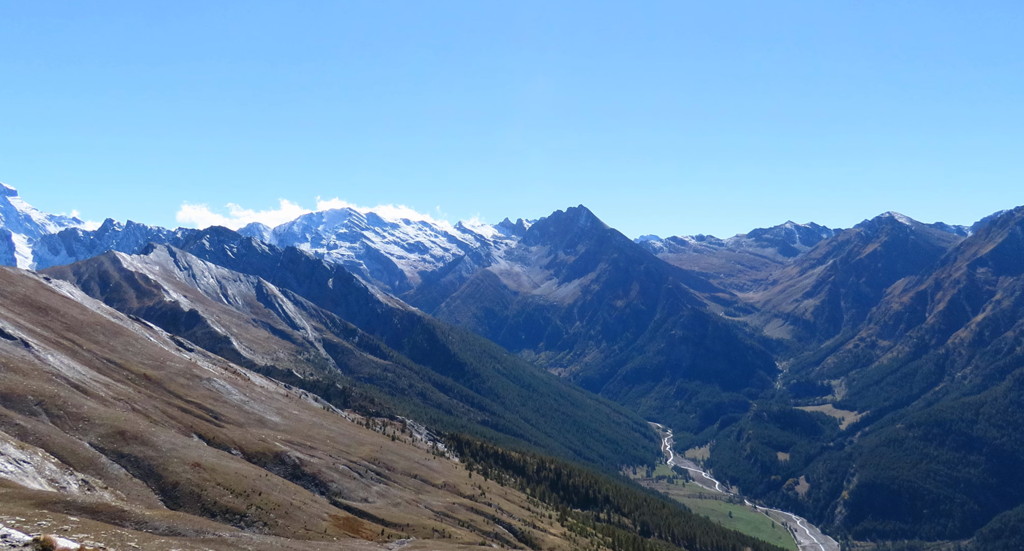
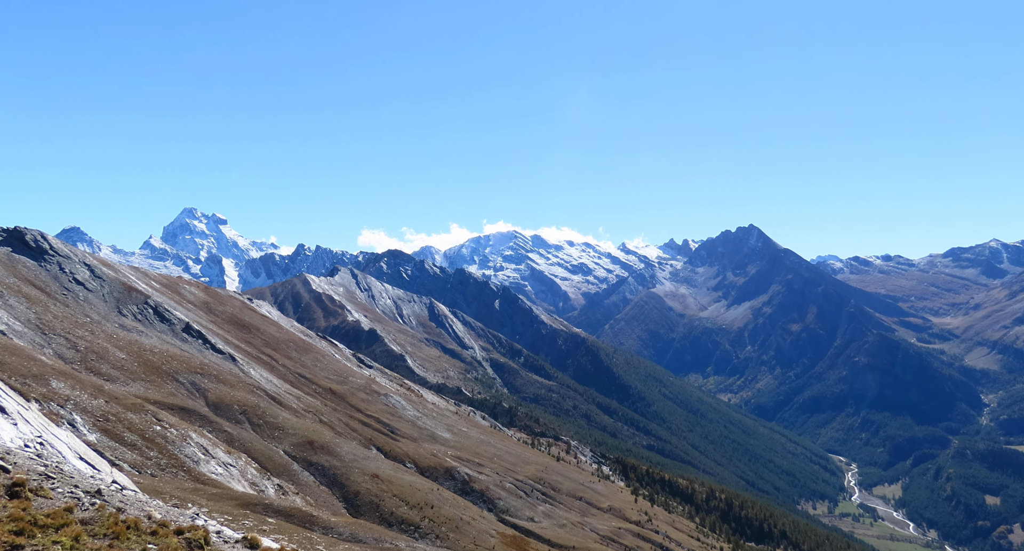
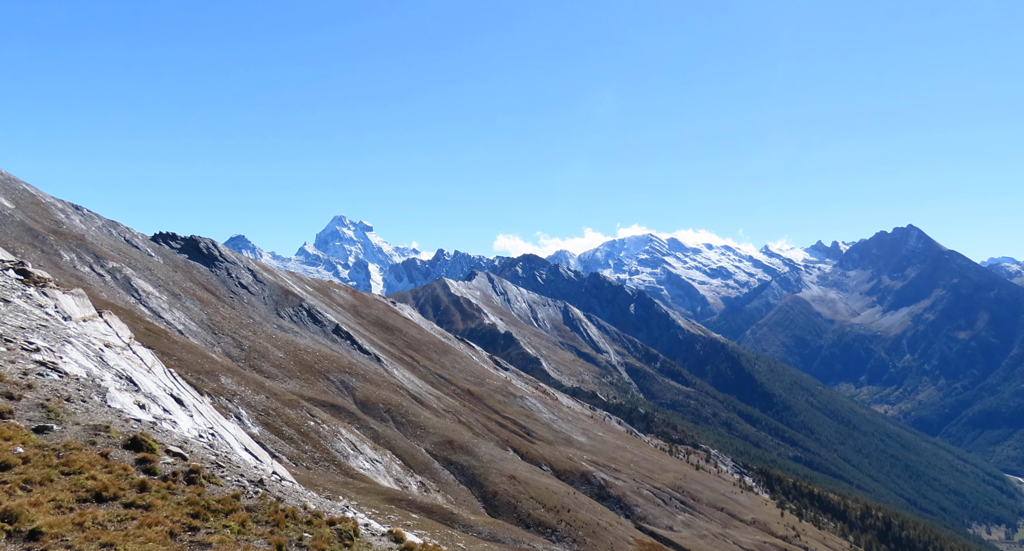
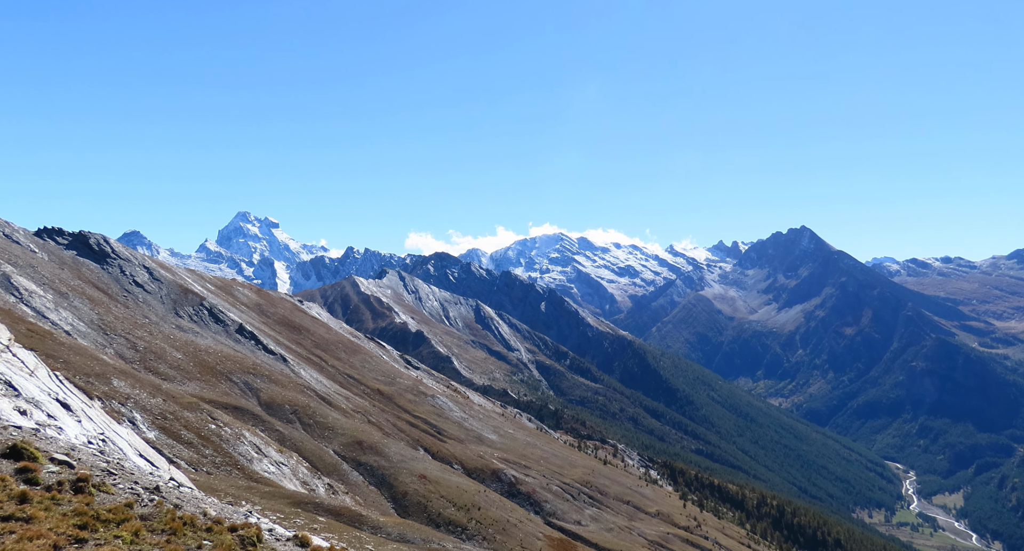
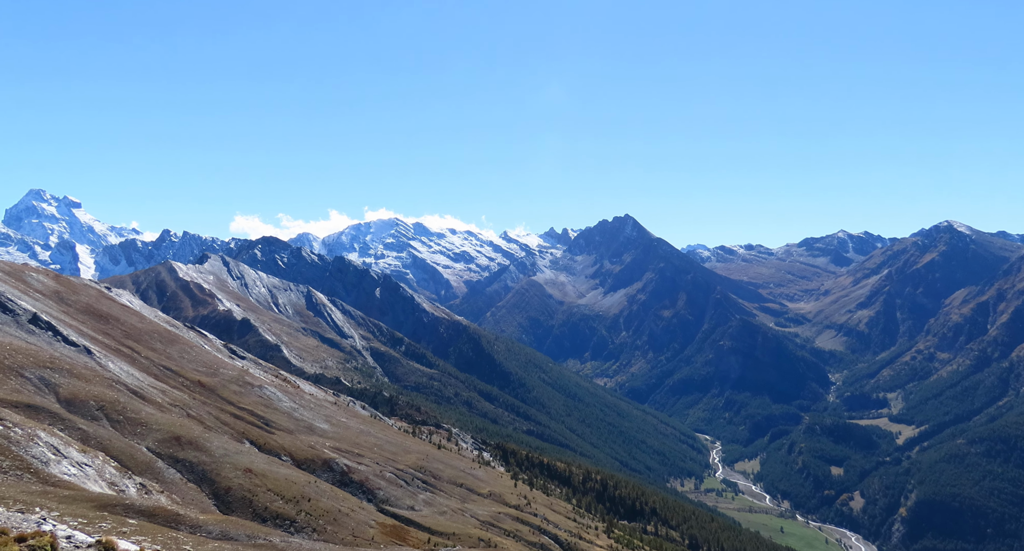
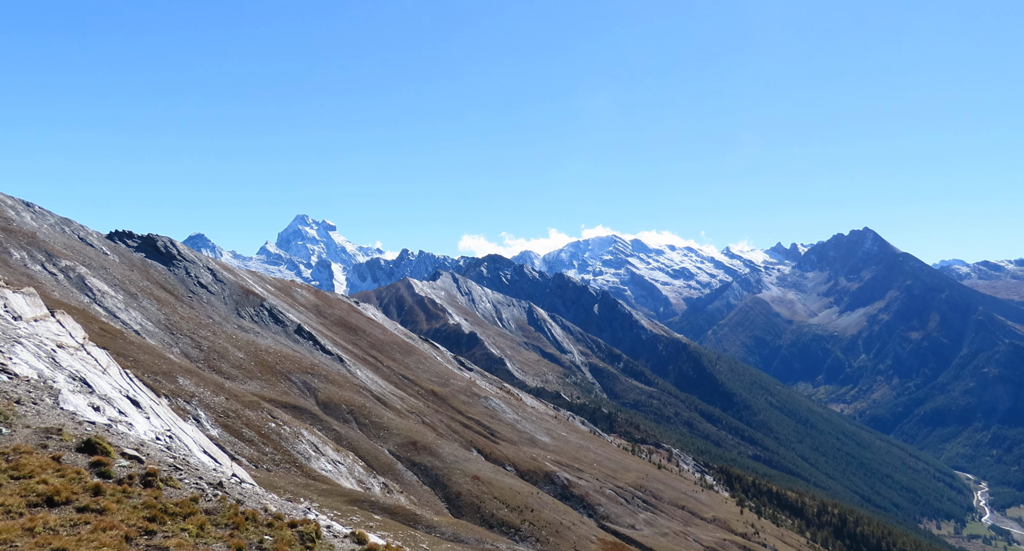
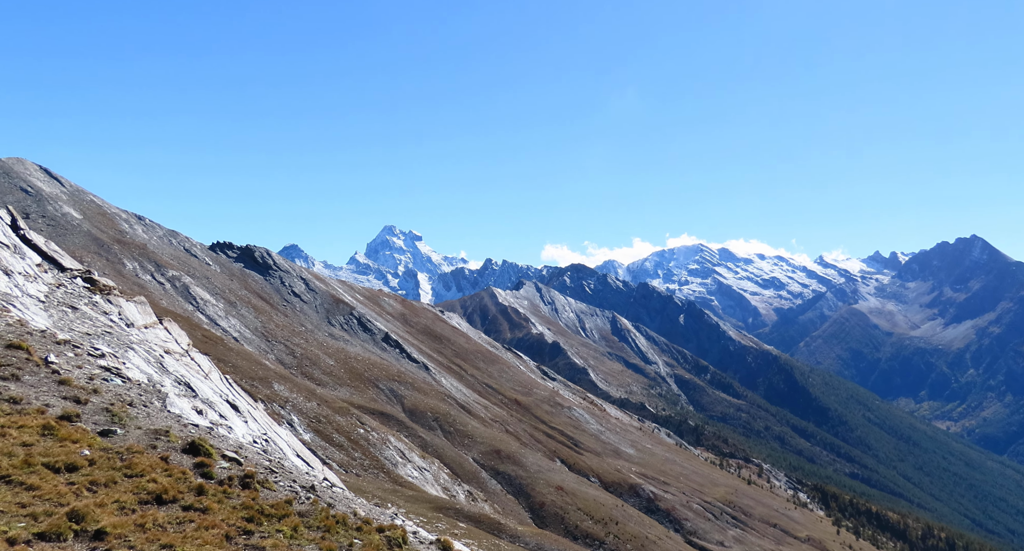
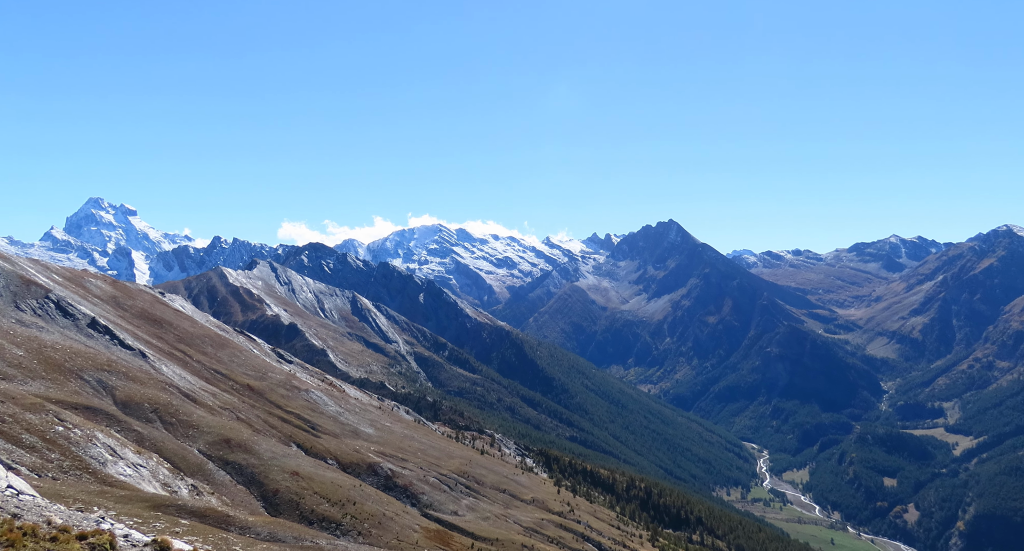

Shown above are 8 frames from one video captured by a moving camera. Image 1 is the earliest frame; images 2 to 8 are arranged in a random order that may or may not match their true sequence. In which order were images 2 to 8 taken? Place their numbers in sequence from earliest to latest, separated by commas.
5, 8, 2, 4, 6, 3, 7
